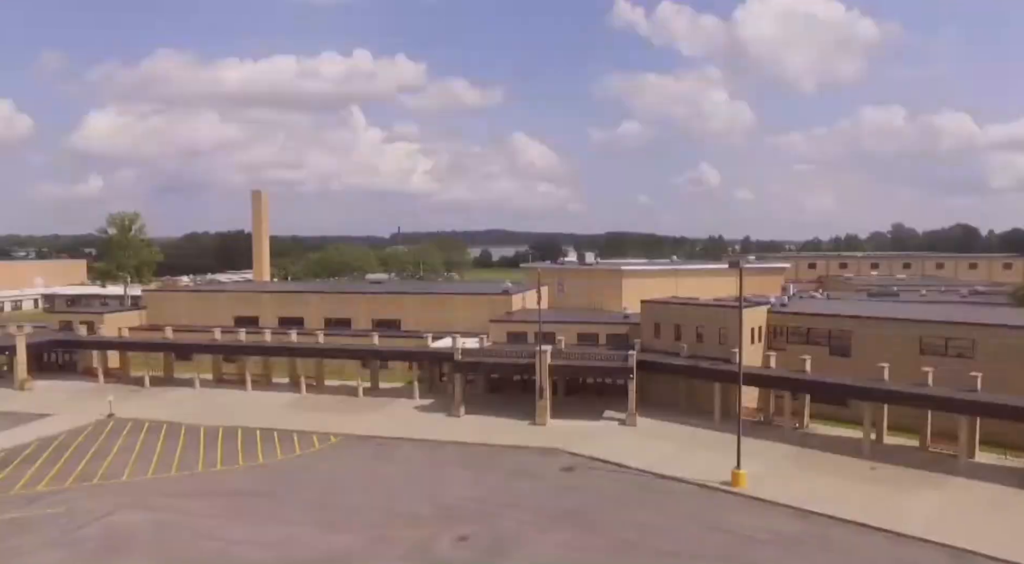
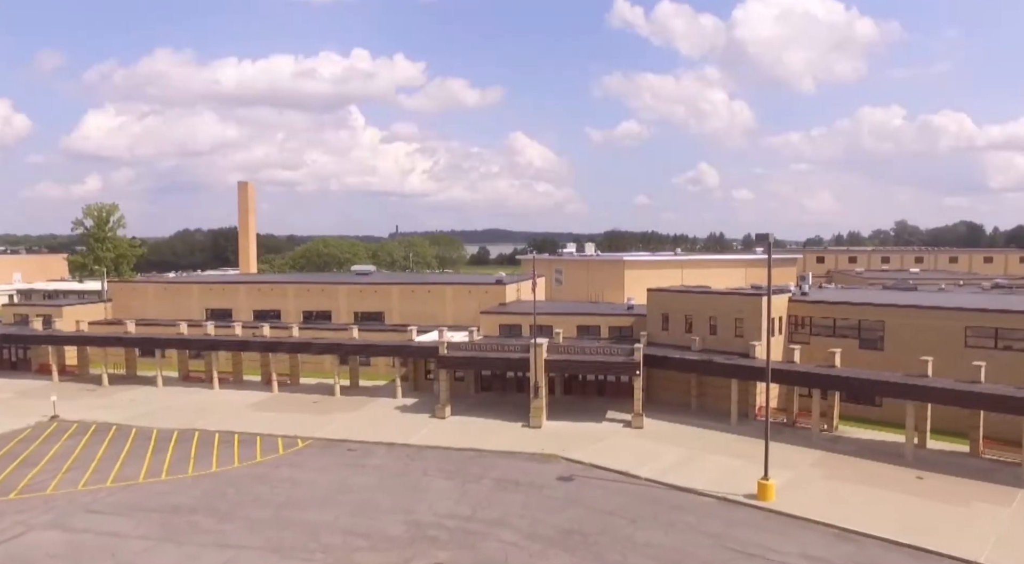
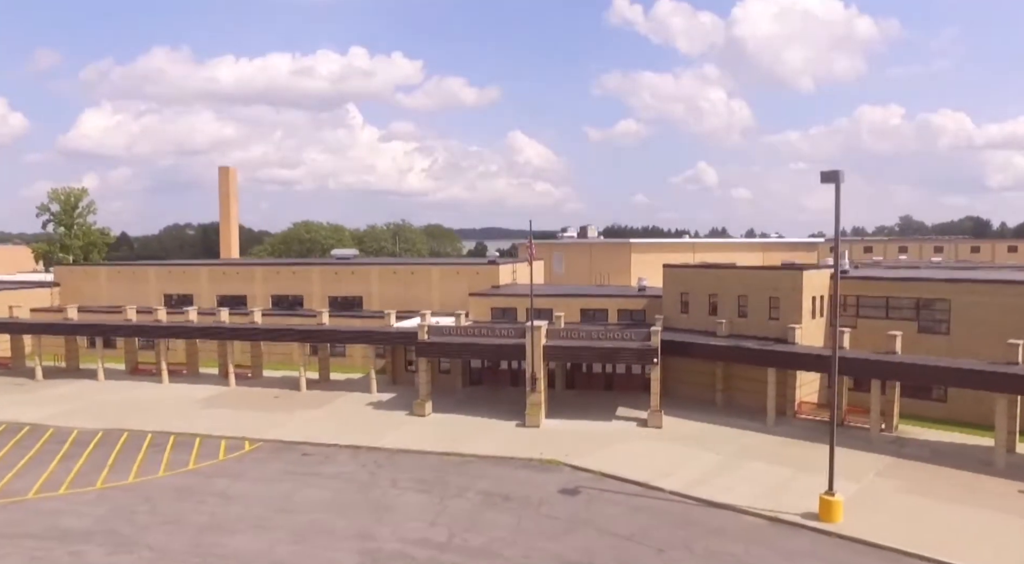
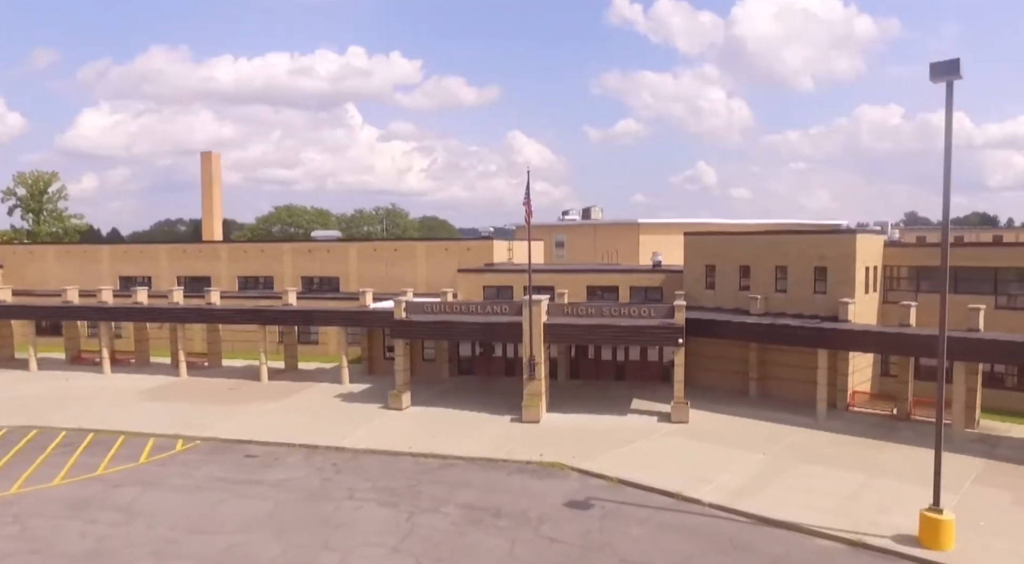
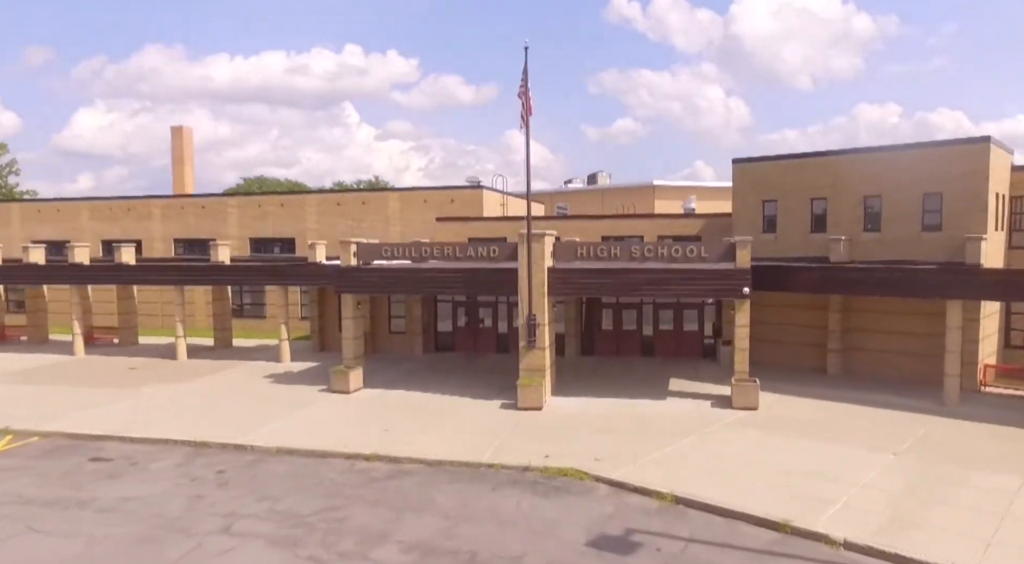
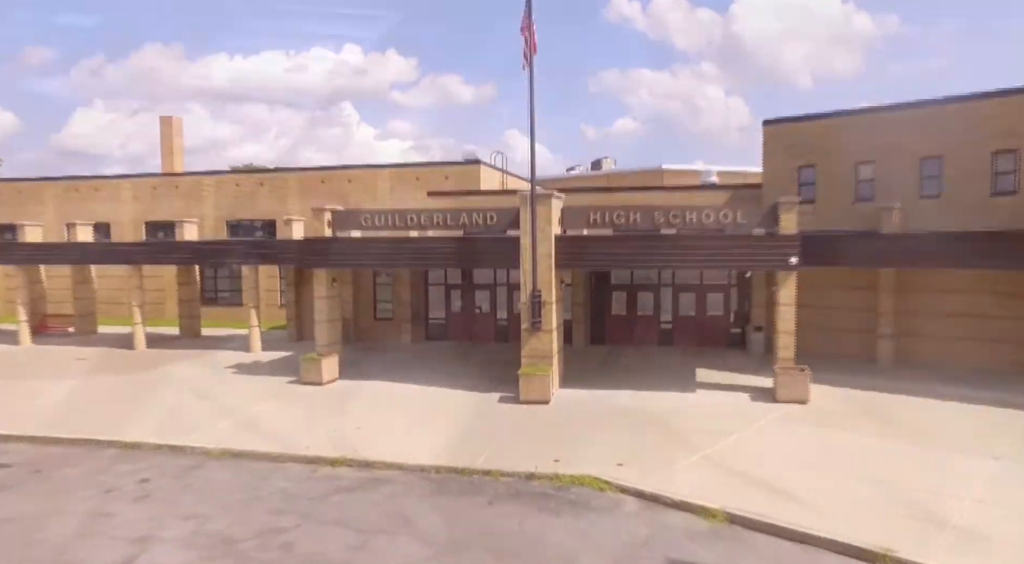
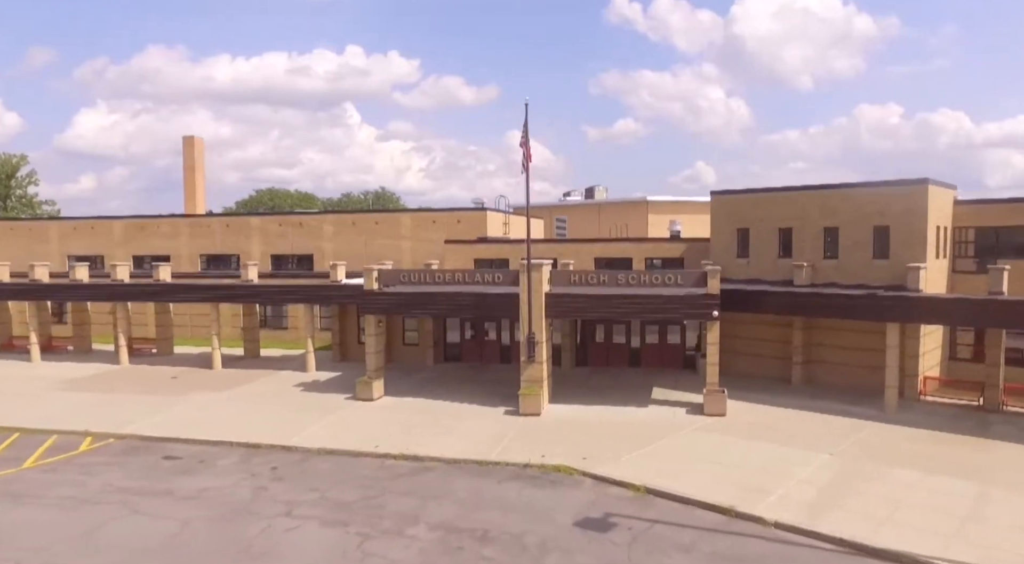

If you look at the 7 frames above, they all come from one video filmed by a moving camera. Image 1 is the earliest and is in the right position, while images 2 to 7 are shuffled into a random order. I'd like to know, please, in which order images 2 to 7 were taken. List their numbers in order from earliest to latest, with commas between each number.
2, 3, 4, 7, 5, 6
